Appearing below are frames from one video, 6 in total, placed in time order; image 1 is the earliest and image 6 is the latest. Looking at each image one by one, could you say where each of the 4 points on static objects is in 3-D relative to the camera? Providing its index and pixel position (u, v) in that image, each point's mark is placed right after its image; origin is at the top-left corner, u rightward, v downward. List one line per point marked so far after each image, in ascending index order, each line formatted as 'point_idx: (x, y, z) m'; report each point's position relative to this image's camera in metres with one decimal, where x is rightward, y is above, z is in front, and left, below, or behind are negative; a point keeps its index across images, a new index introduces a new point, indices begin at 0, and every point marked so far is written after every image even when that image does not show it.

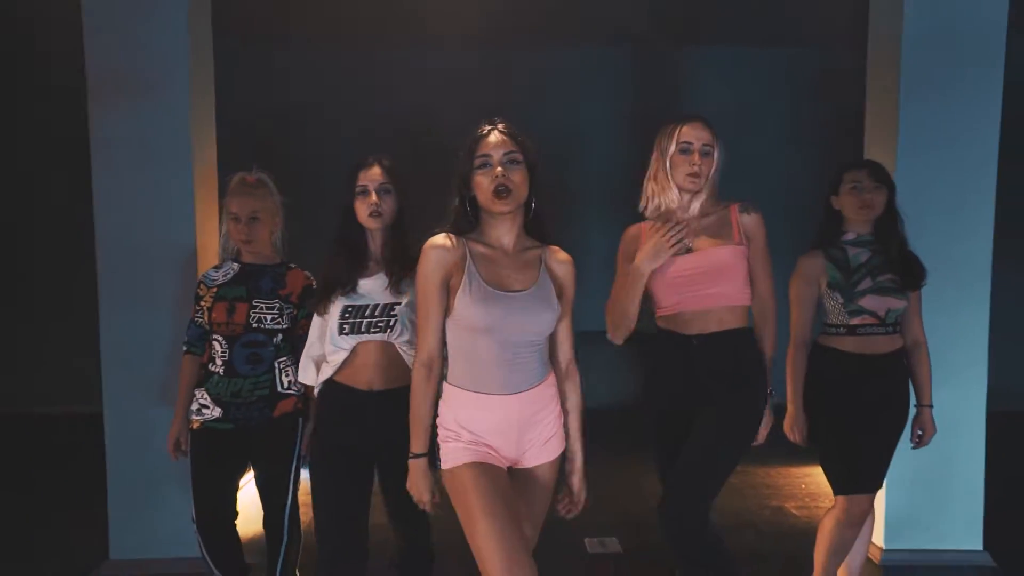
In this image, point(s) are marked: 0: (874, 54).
0: (+1.9, +1.2, +2.8) m
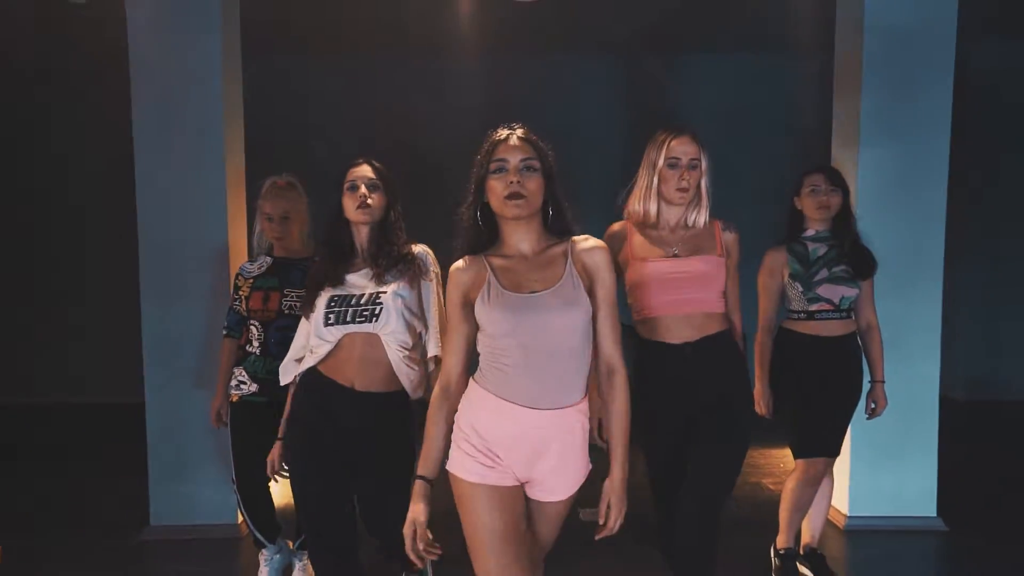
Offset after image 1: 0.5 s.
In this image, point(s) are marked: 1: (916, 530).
0: (+1.9, +1.3, +3.1) m
1: (+2.2, -1.3, +3.0) m
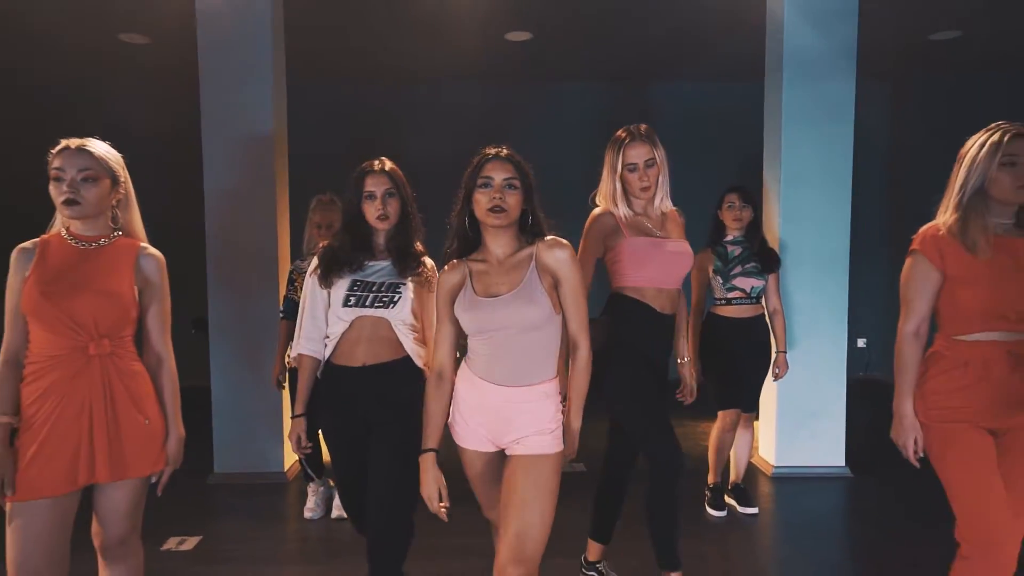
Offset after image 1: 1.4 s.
0: (+1.8, +1.3, +3.9) m
1: (+2.2, -1.3, +3.8) m
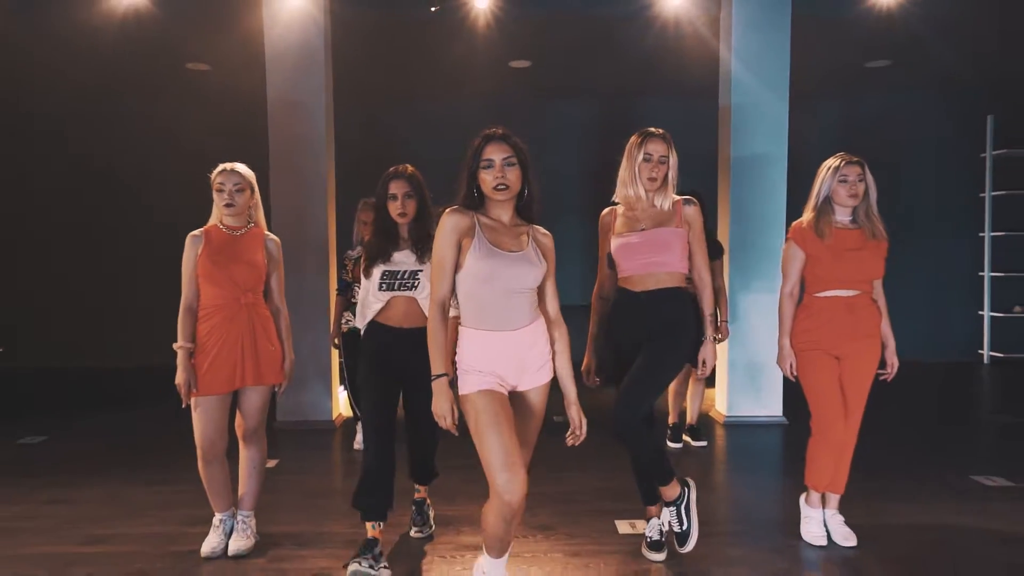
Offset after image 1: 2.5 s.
0: (+1.8, +1.5, +4.8) m
1: (+2.2, -1.2, +4.7) m
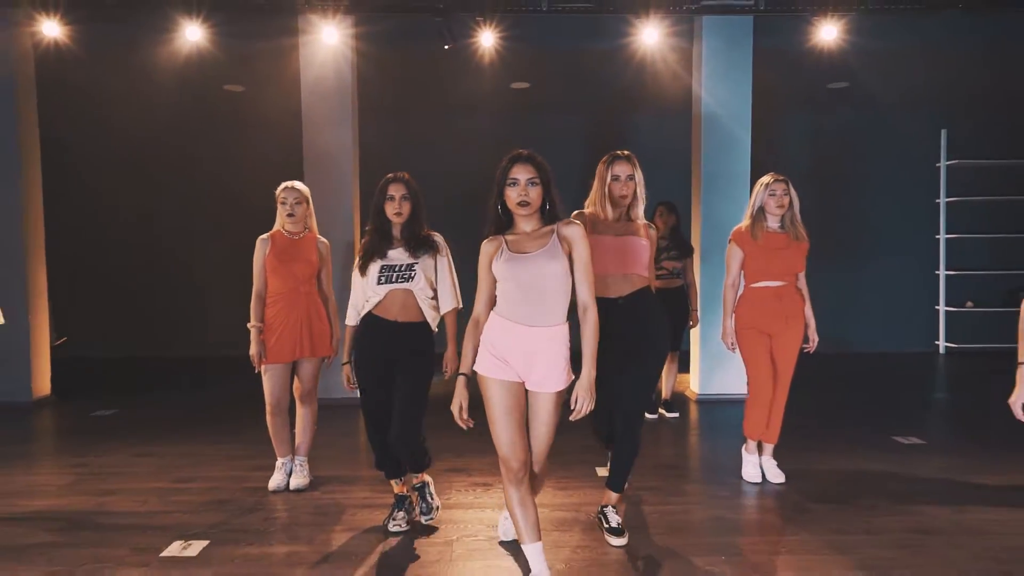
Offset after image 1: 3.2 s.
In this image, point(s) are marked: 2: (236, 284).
0: (+1.8, +1.5, +5.5) m
1: (+2.2, -1.1, +5.5) m
2: (-3.4, +0.1, +6.6) m
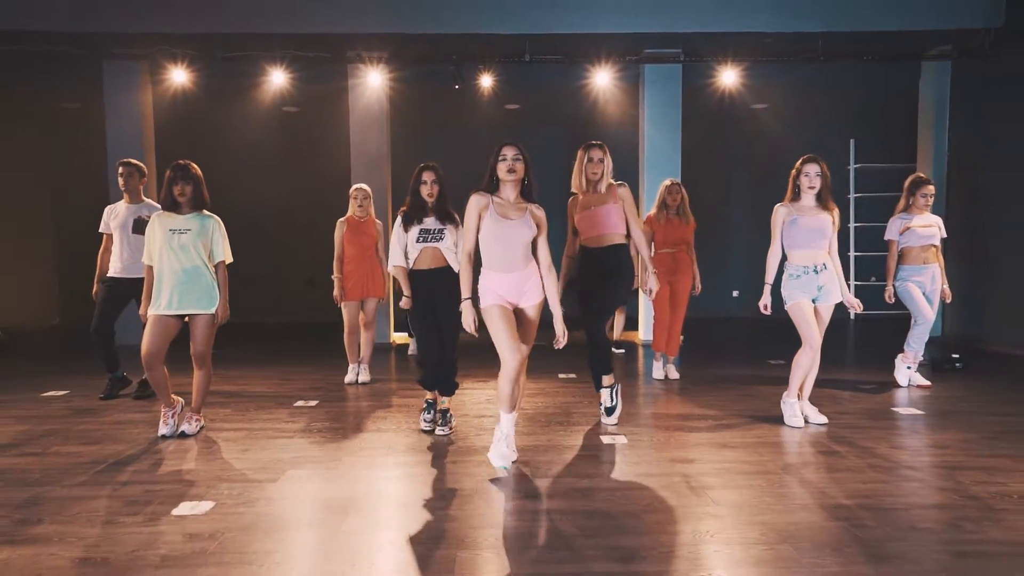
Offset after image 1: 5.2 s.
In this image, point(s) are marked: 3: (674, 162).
0: (+1.8, +1.9, +7.4) m
1: (+2.1, -0.8, +7.4) m
2: (-3.4, +0.4, +8.5) m
3: (+2.1, +1.6, +7.2) m
